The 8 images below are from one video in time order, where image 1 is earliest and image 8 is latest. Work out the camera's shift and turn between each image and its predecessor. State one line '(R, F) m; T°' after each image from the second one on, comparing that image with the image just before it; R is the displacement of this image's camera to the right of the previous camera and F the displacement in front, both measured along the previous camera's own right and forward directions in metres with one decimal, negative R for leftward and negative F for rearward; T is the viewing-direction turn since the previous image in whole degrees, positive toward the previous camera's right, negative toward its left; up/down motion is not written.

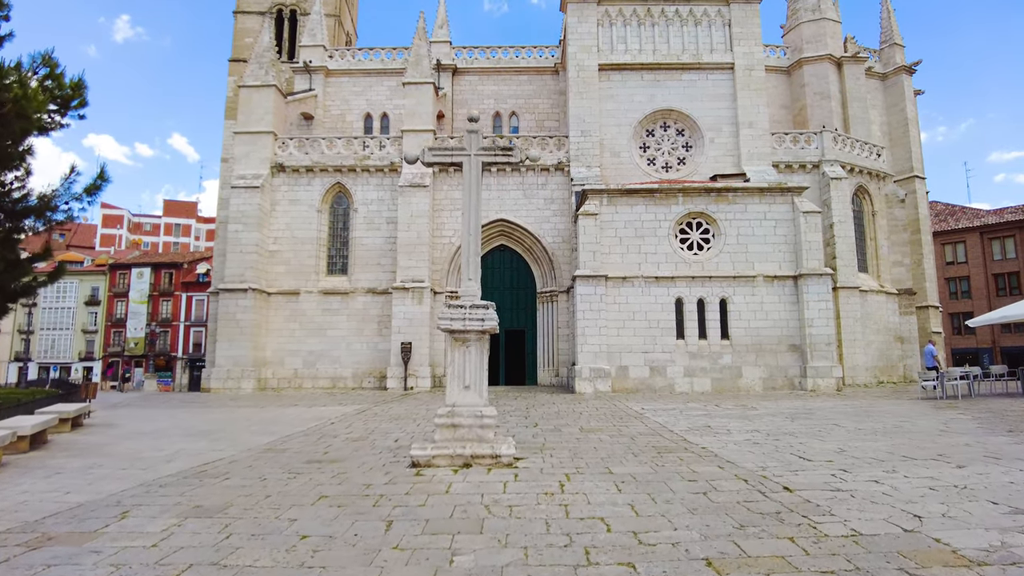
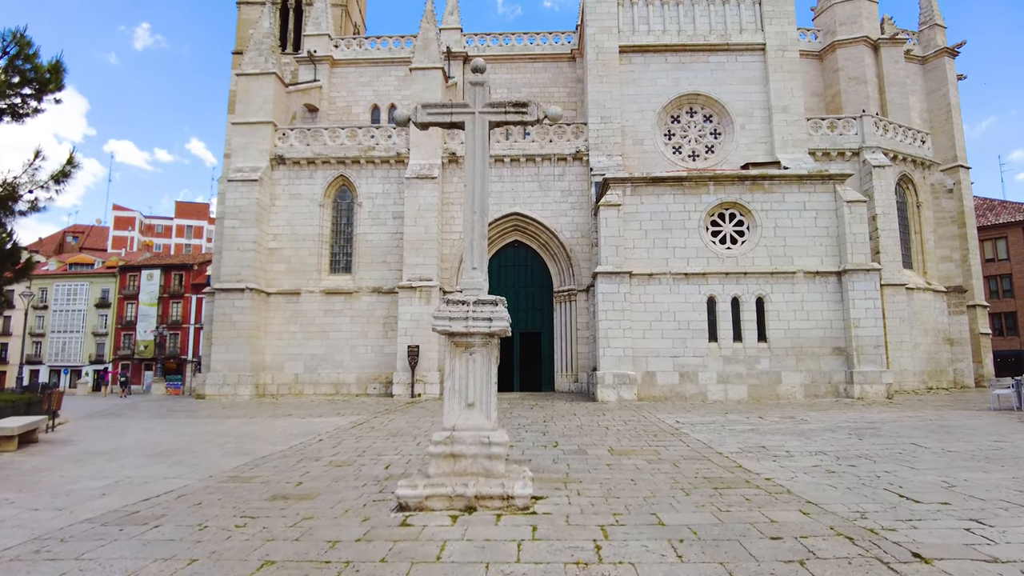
(0.0, +1.3) m; -1°
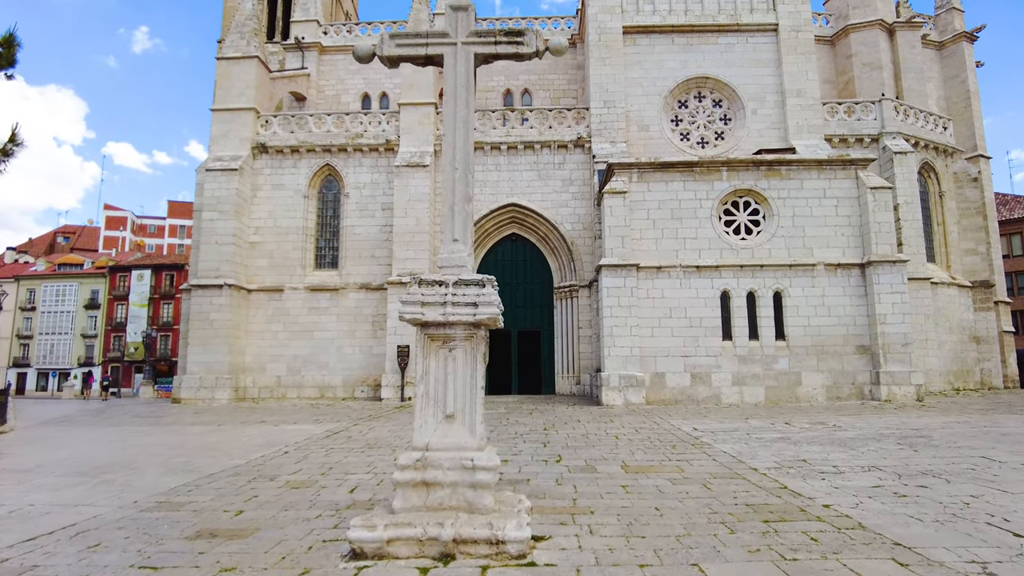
(+0.1, +1.1) m; 0°
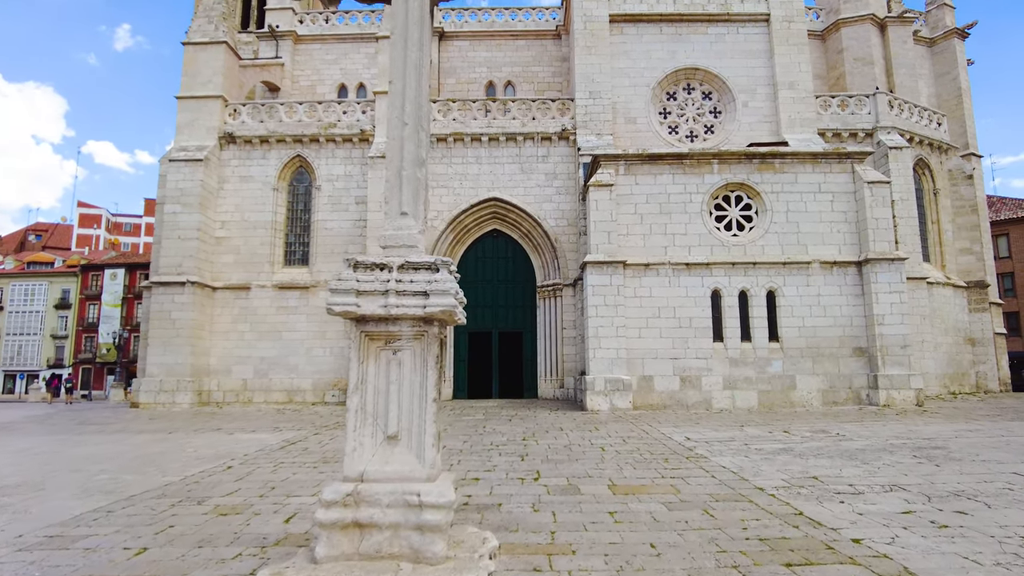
(+0.1, +0.8) m; +1°
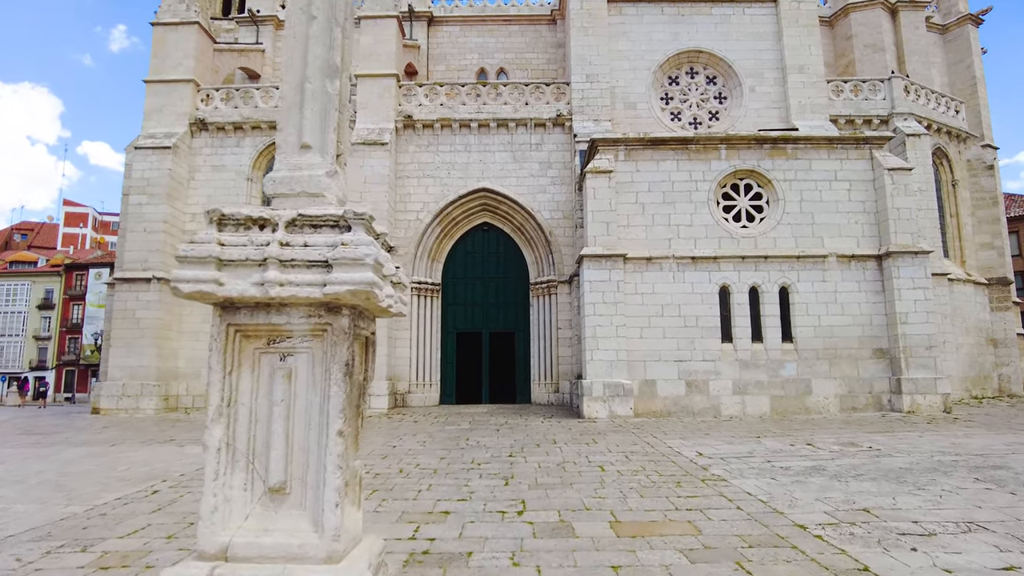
(+0.2, +1.1) m; 0°
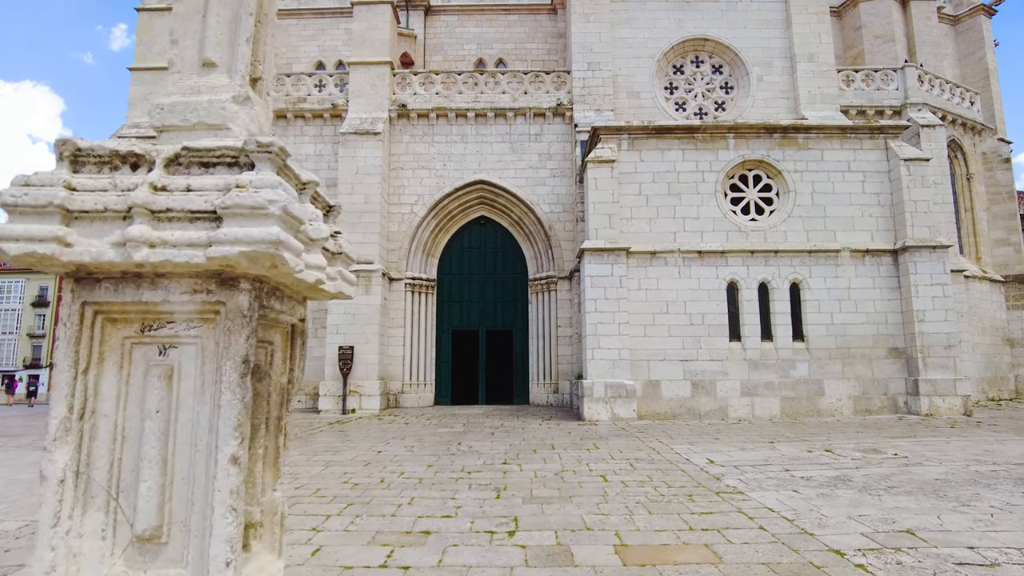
(+0.1, +0.6) m; 0°
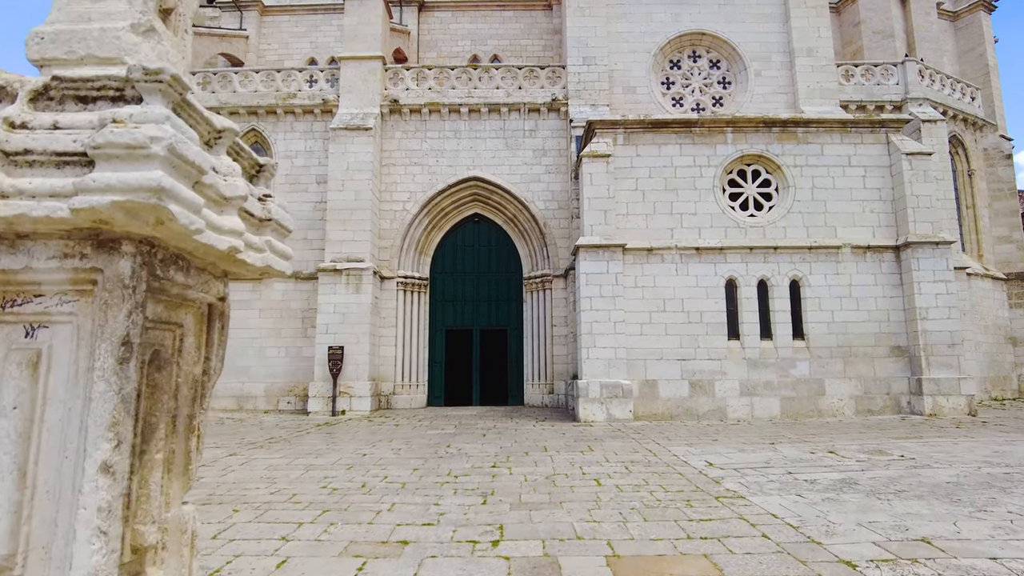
(+0.1, +0.3) m; 0°
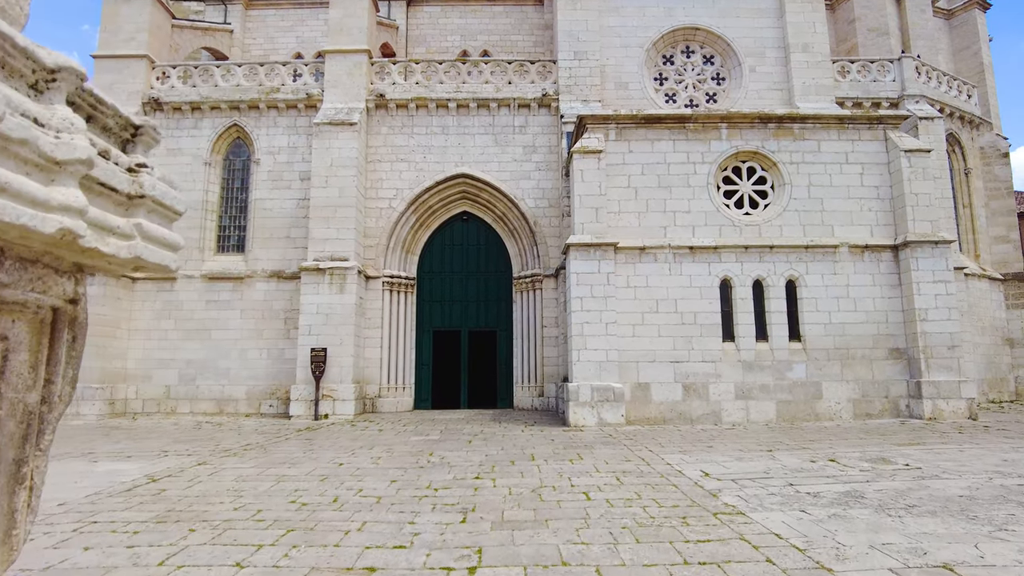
(+0.1, +0.4) m; +1°
